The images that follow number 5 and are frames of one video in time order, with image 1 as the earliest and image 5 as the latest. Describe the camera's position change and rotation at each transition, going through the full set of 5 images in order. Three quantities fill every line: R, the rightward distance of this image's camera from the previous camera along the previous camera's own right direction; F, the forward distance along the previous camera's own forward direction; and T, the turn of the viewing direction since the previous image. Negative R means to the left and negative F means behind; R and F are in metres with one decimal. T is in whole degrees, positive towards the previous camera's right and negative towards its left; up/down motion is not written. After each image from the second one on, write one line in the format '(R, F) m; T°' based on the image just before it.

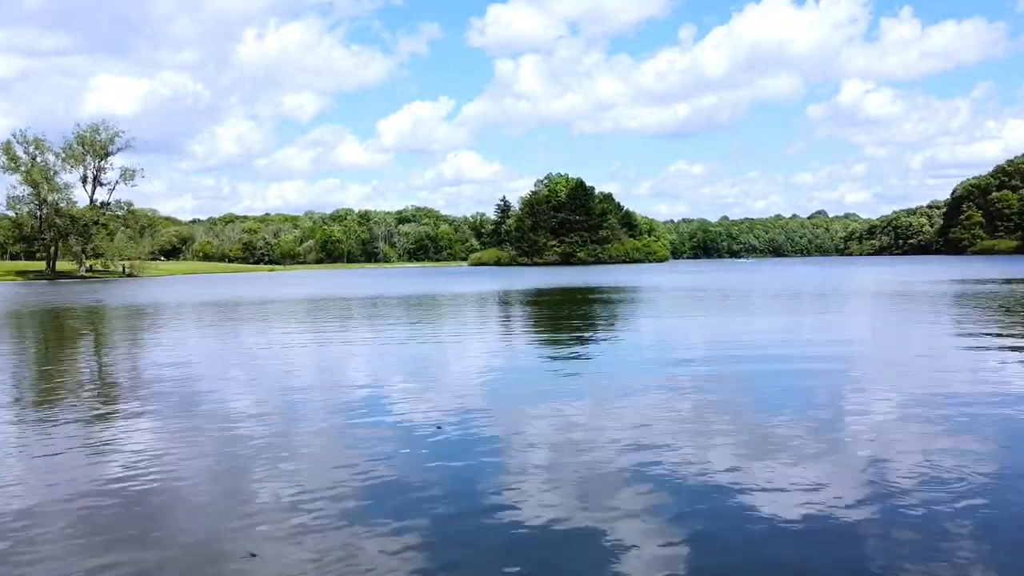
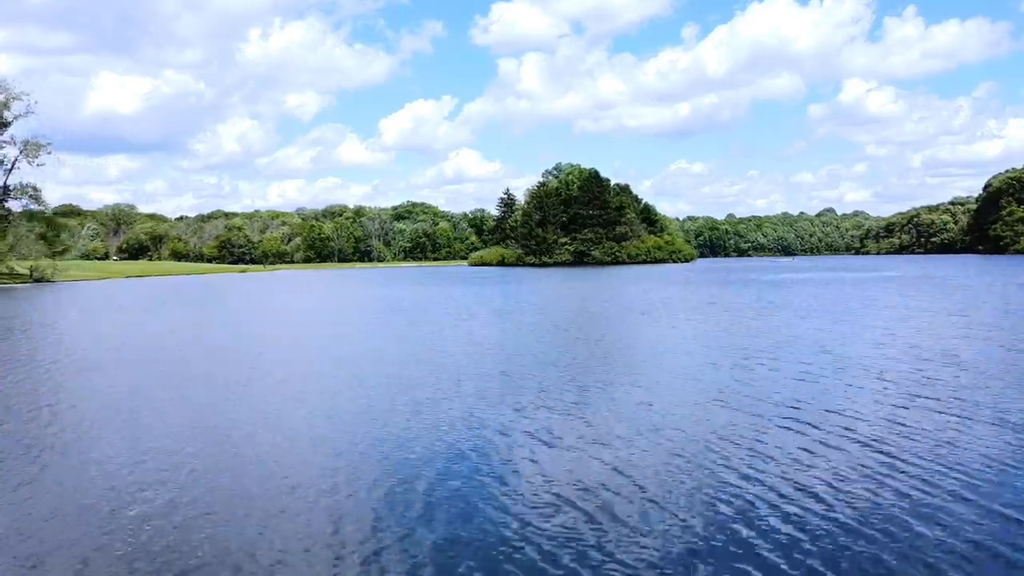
(-0.3, +6.1) m; 0°
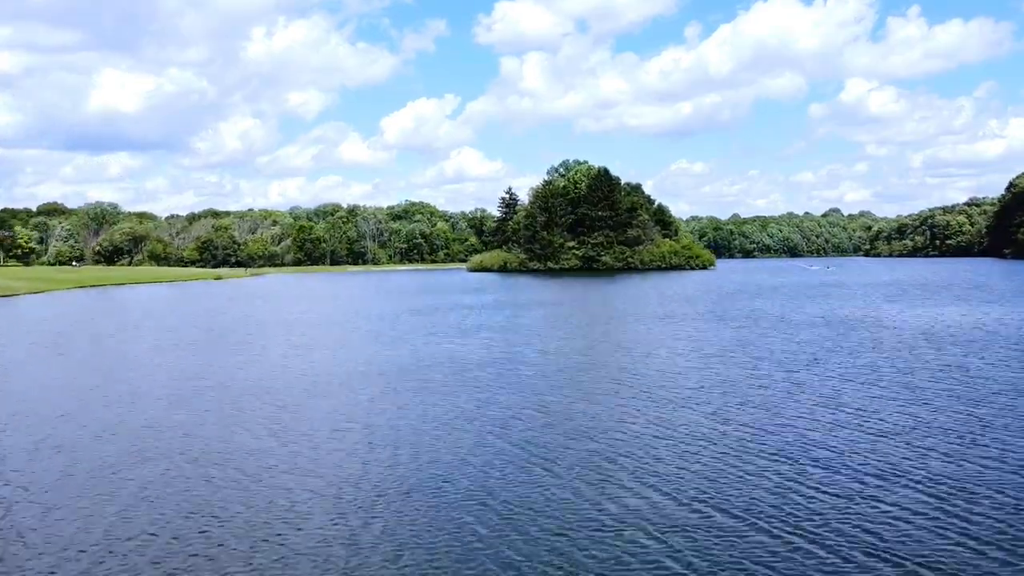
(-0.1, +4.0) m; 0°
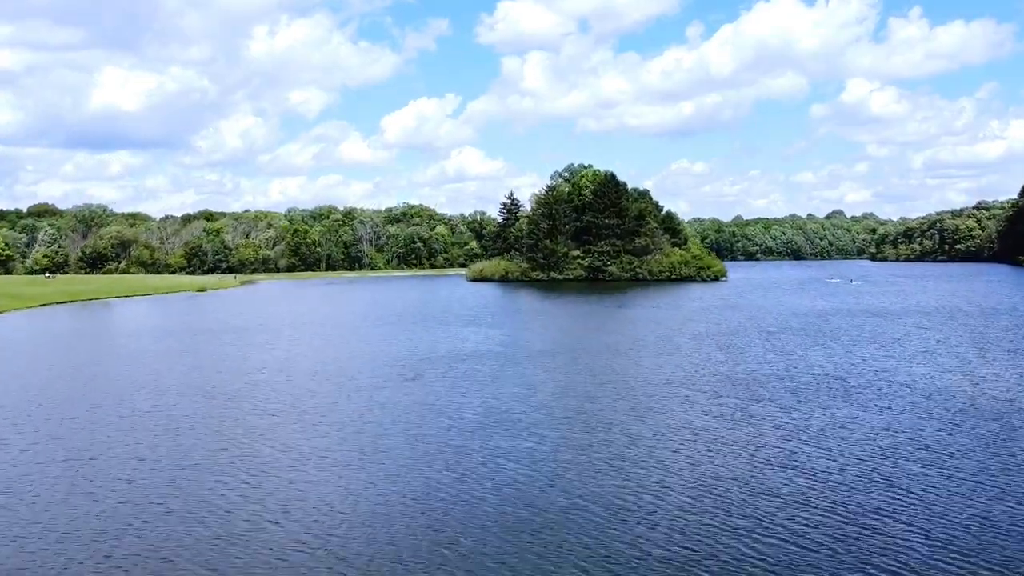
(-0.1, +2.3) m; 0°
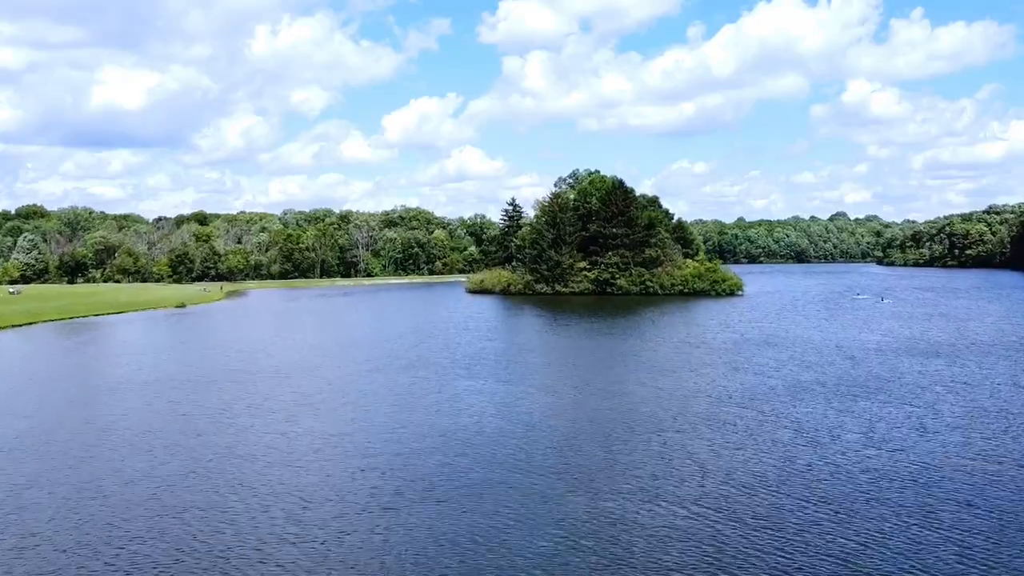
(-0.1, +2.5) m; 0°
